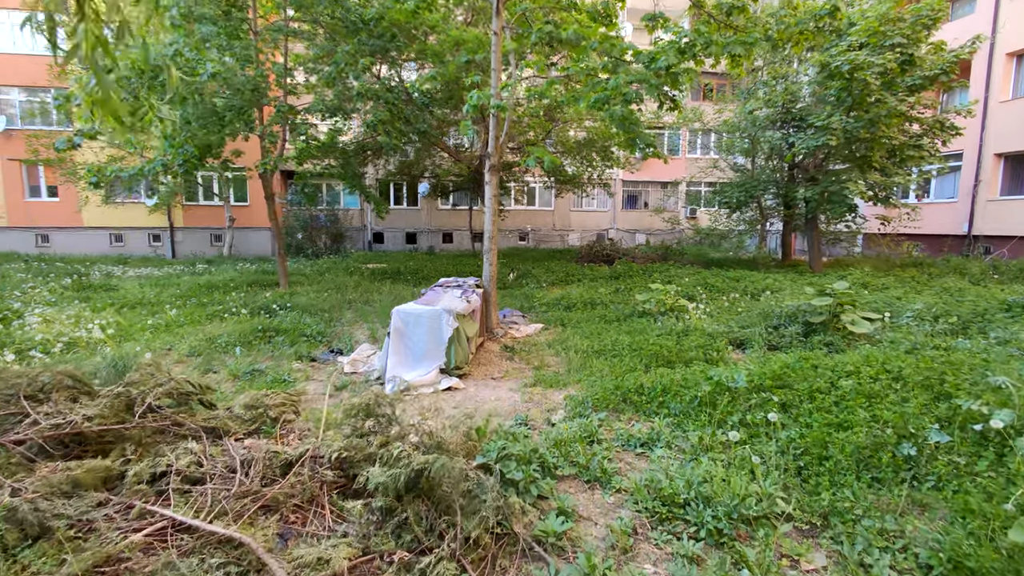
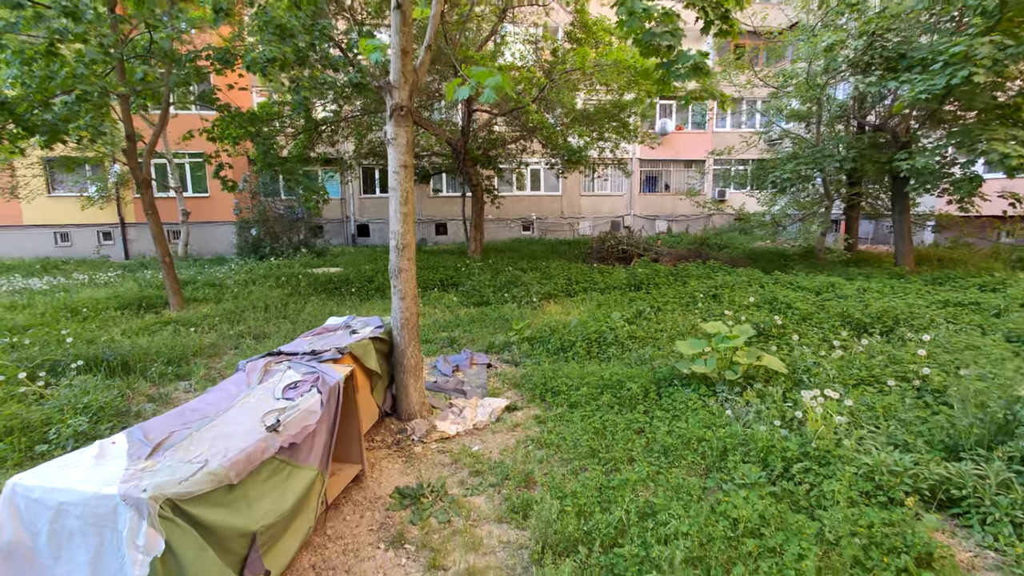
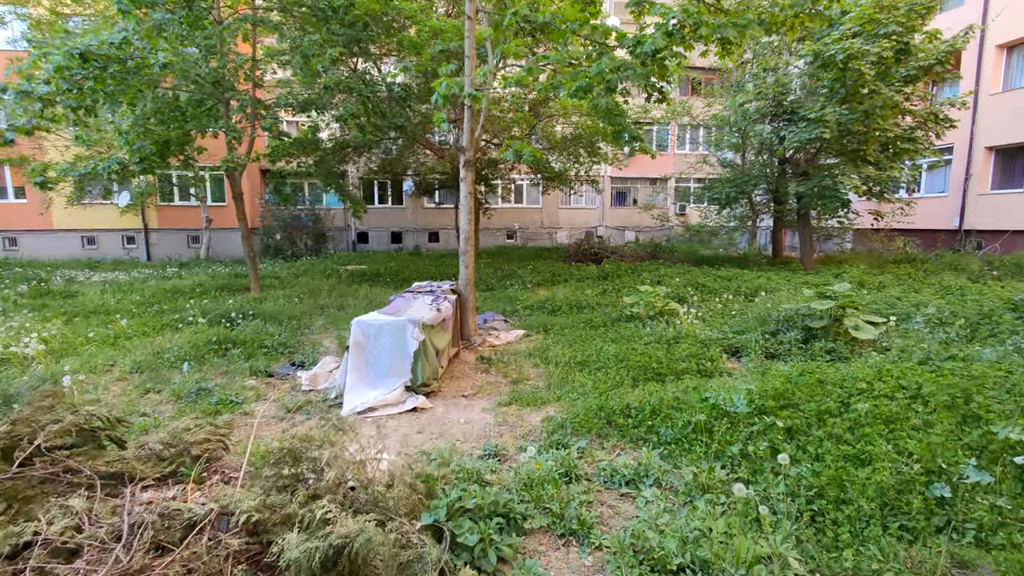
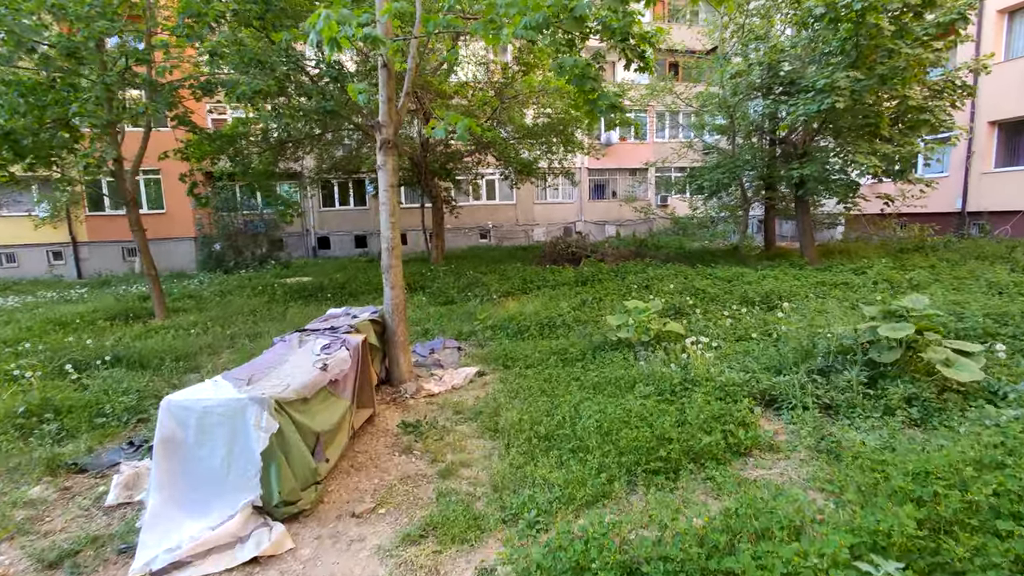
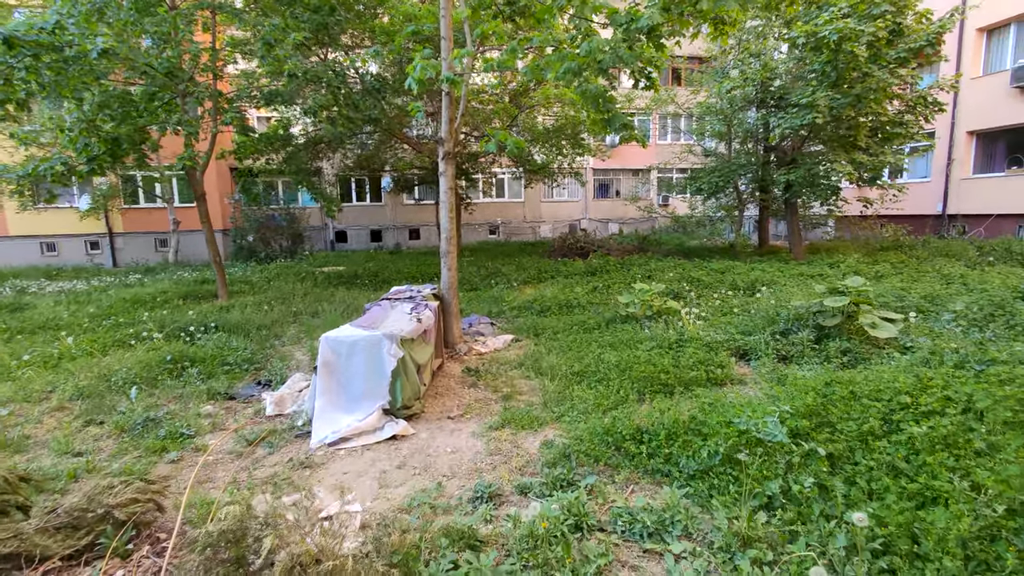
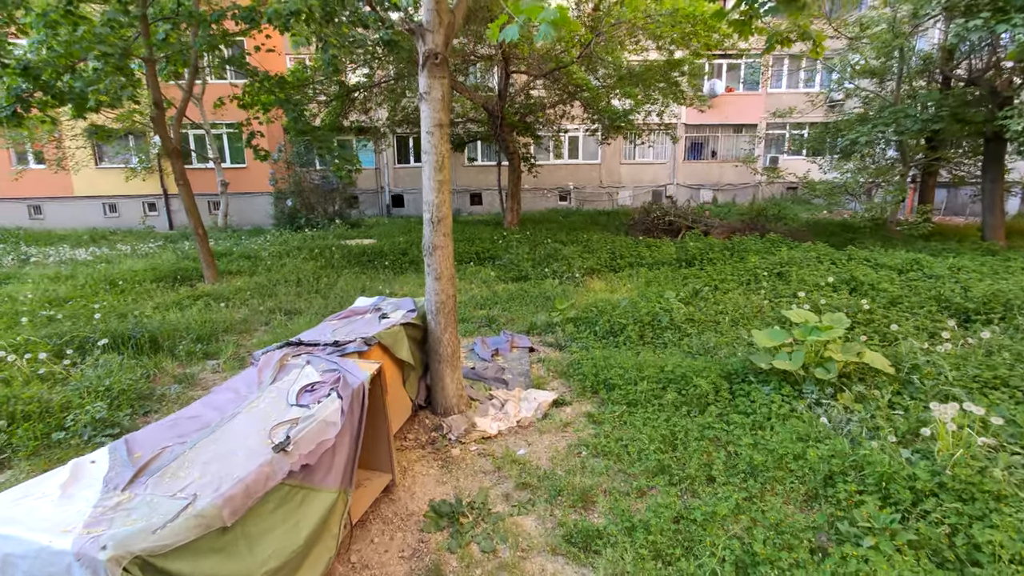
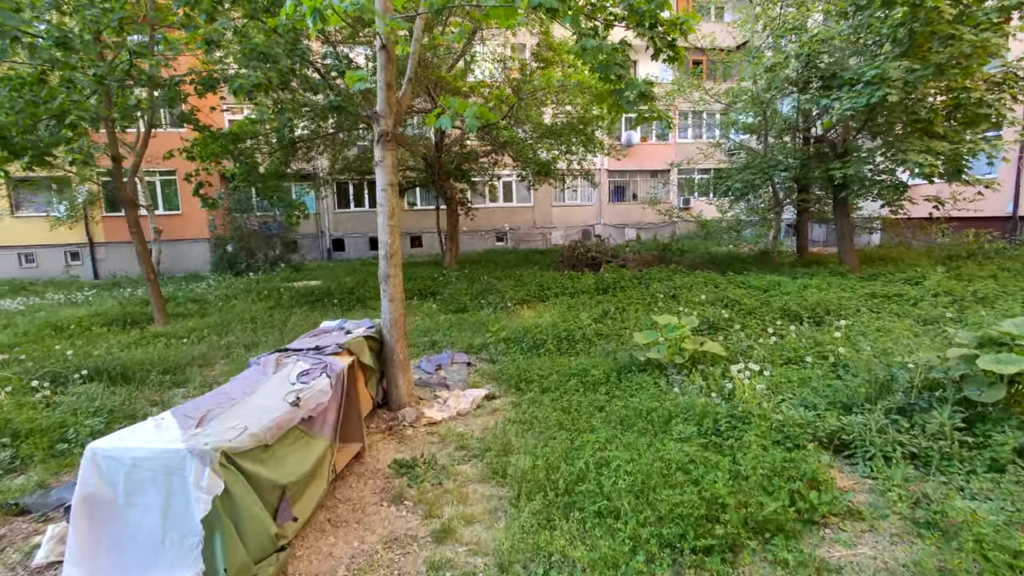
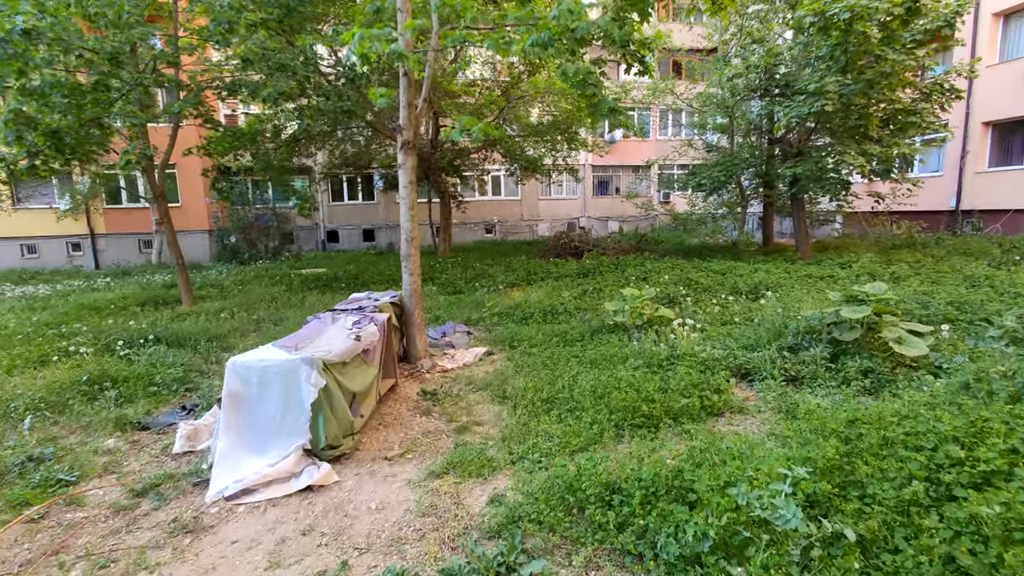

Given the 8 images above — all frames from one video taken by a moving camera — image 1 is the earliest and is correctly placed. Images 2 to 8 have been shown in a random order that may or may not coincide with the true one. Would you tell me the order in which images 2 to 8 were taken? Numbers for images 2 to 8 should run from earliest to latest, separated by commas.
3, 5, 8, 4, 7, 2, 6
